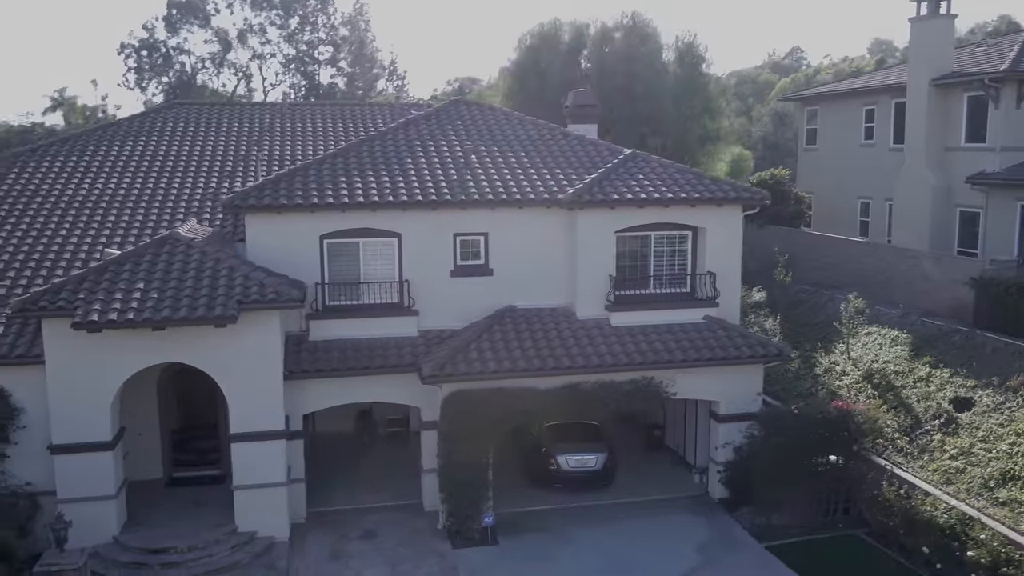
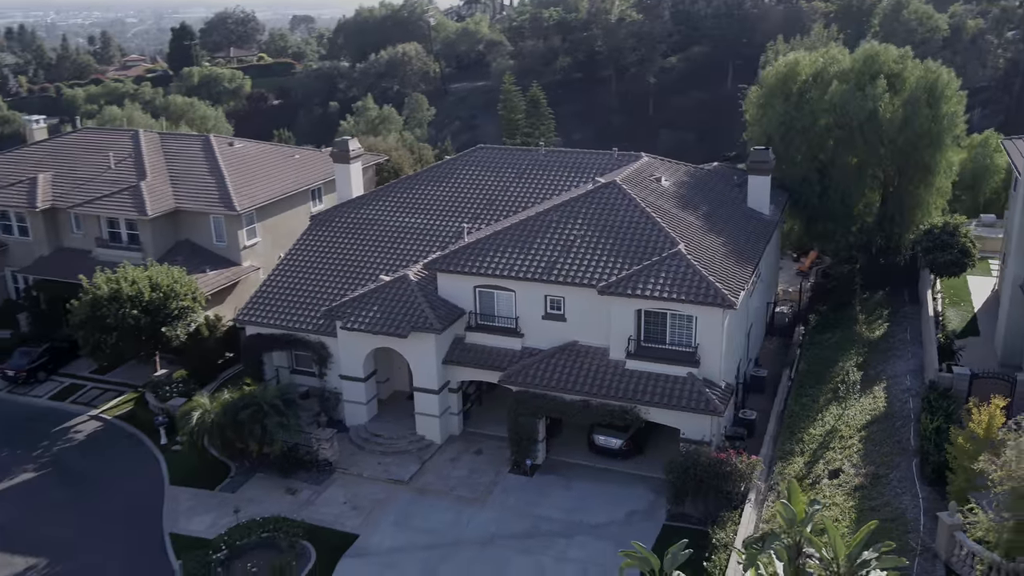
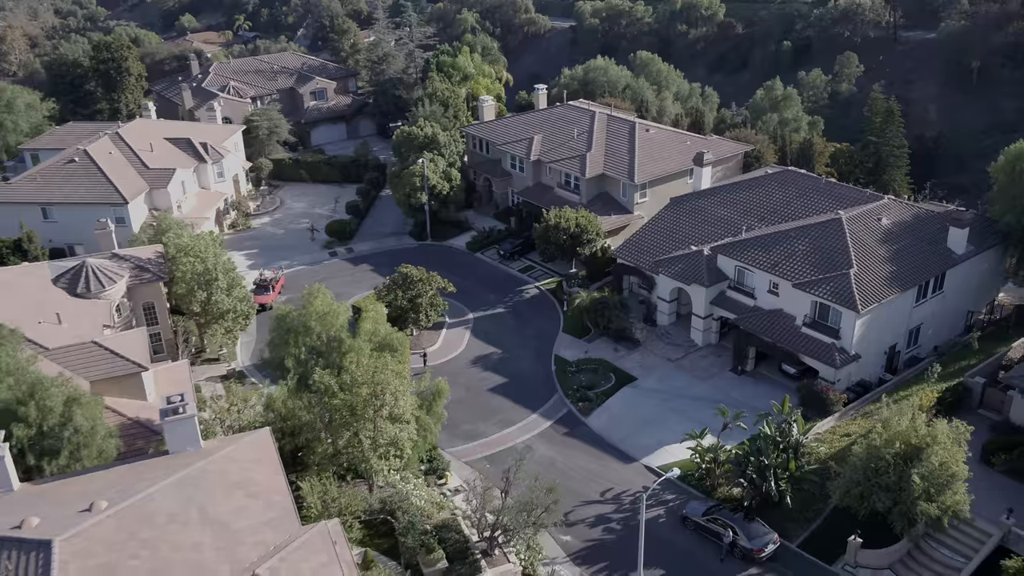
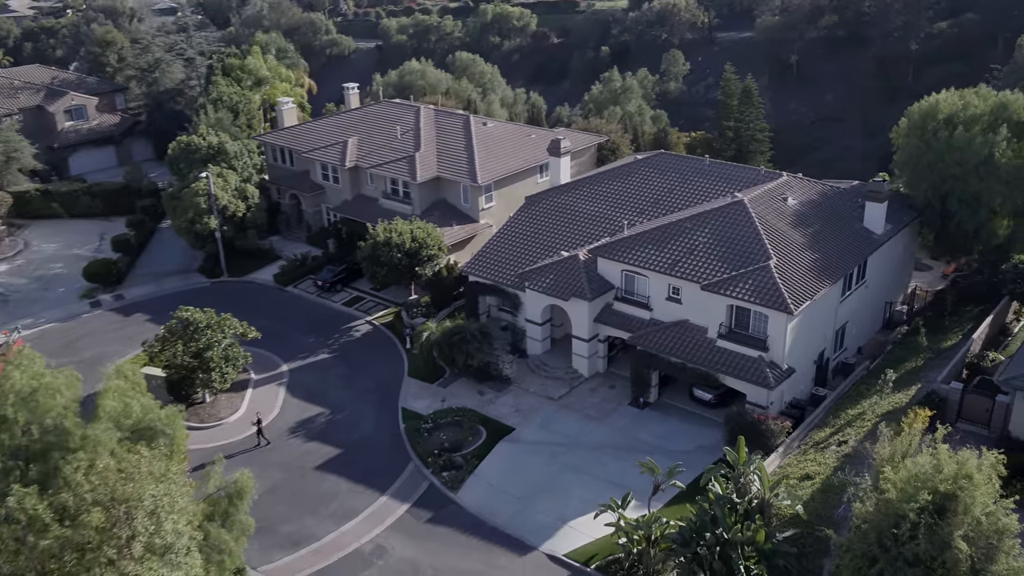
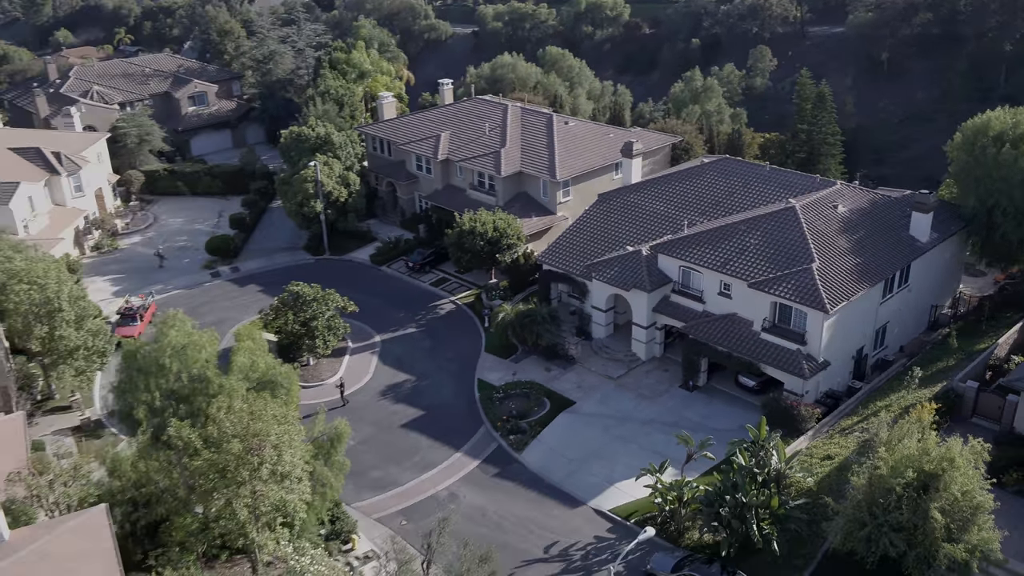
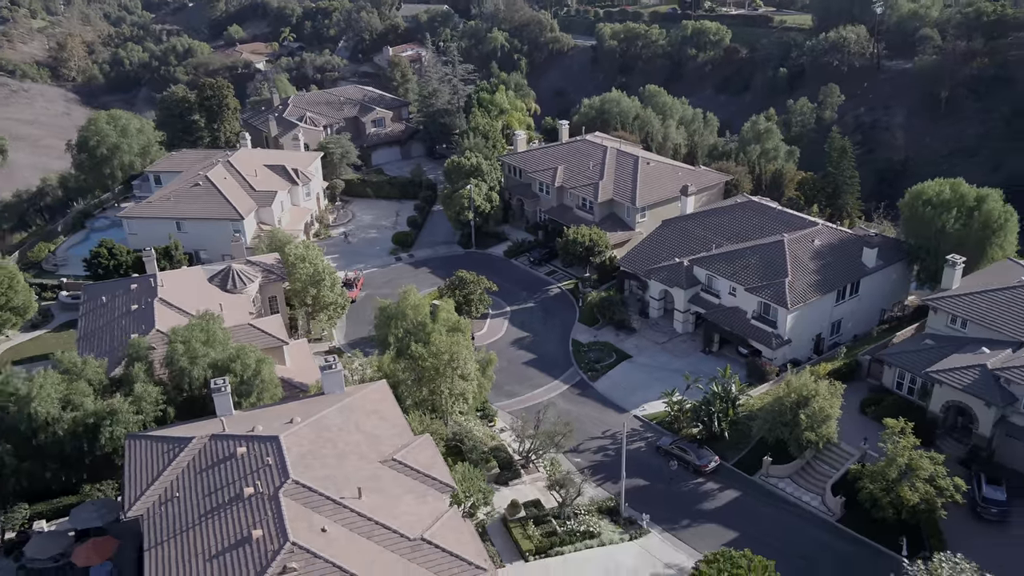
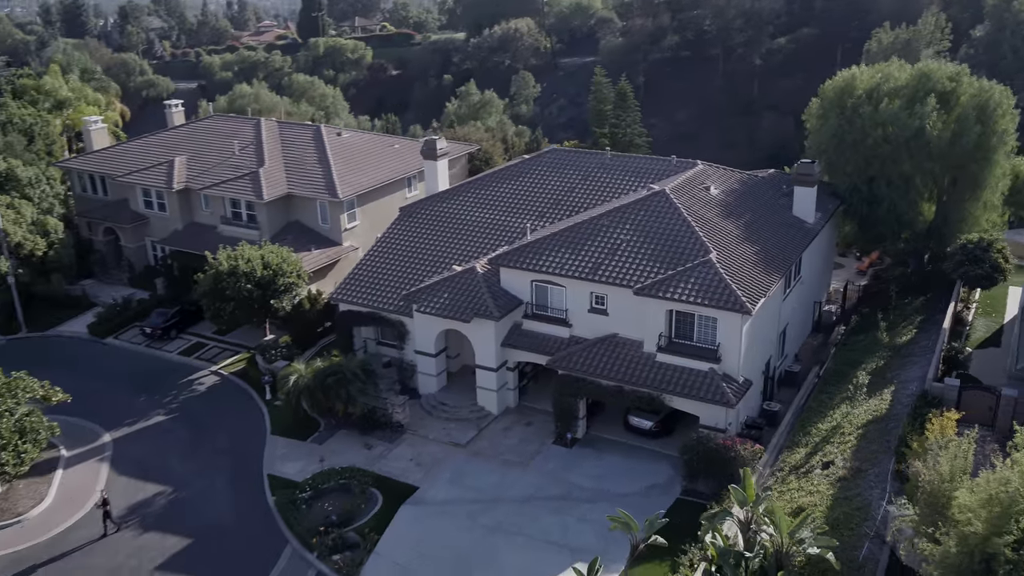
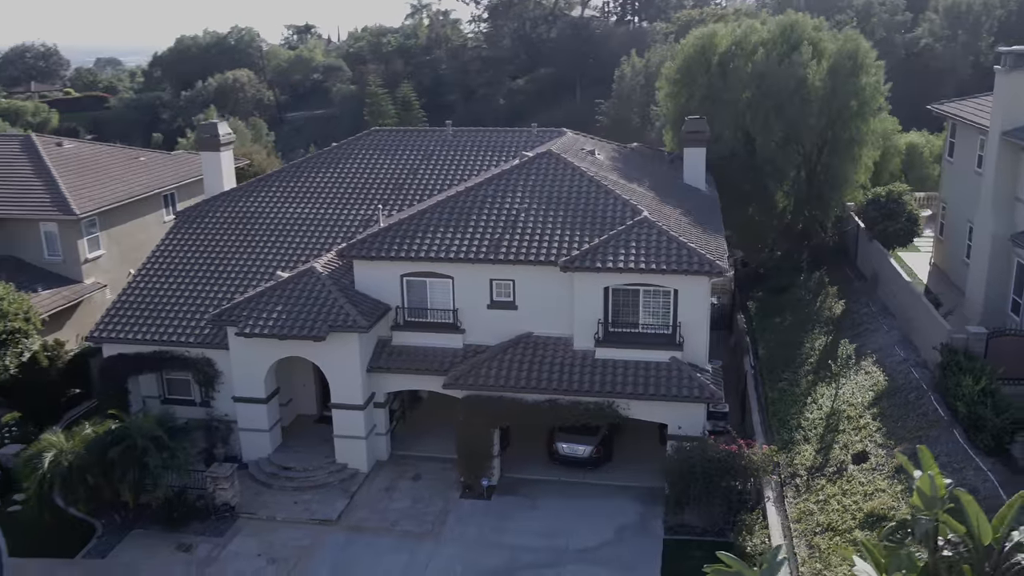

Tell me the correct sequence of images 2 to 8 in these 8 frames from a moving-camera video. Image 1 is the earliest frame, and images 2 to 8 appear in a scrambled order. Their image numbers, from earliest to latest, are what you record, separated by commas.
8, 2, 7, 4, 5, 3, 6
